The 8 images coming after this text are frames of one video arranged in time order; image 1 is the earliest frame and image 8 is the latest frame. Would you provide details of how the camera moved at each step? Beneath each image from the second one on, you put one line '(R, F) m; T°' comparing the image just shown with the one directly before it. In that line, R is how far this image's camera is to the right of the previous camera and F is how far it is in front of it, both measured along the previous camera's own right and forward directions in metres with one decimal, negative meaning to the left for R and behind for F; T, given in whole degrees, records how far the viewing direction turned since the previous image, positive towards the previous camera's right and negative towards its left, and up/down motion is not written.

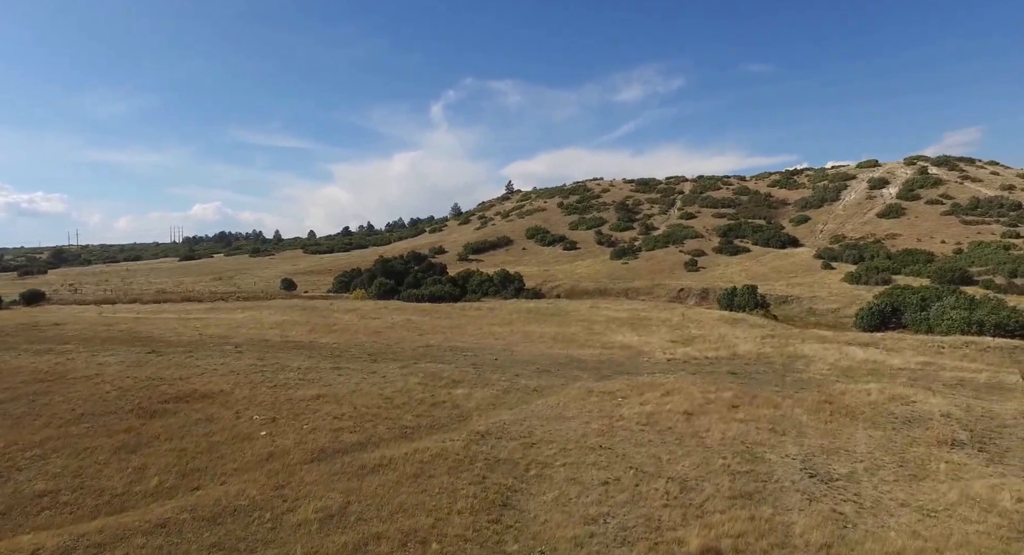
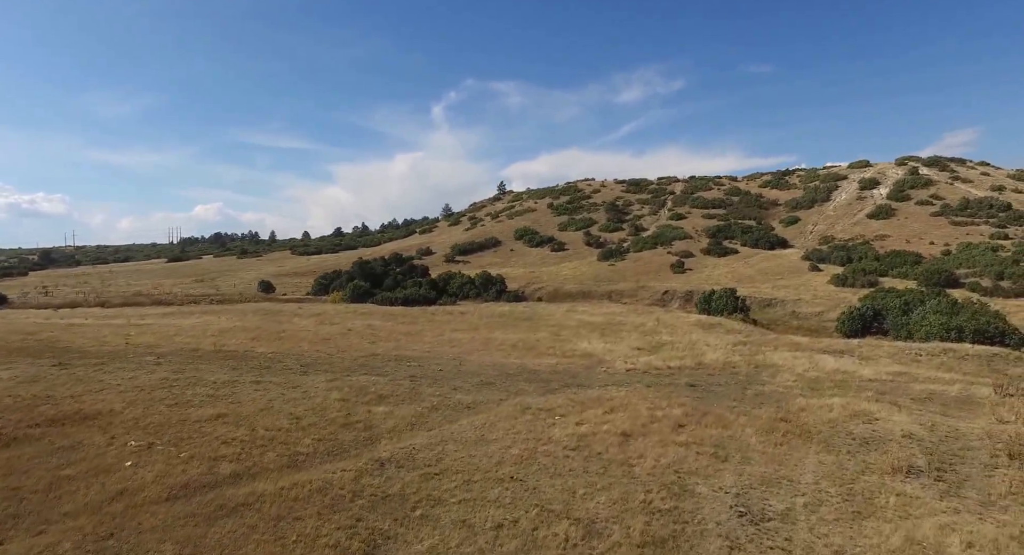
(+1.9, +1.5) m; 0°
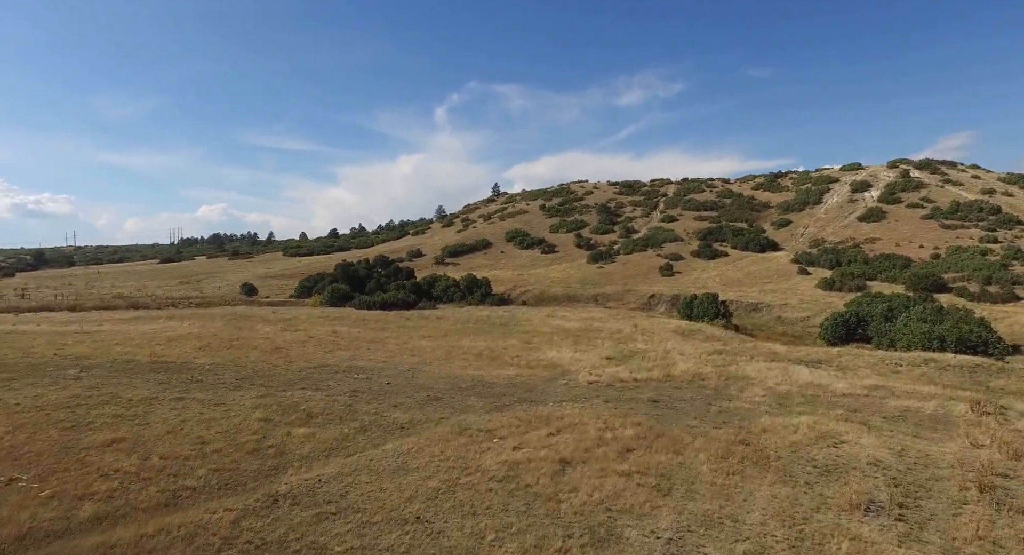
(+1.6, +1.4) m; 0°
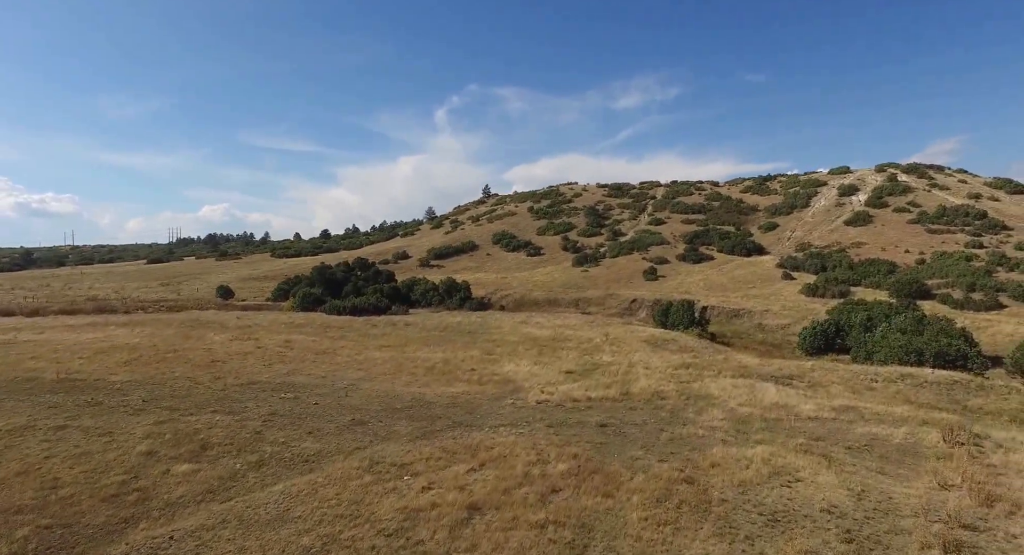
(+1.8, +1.8) m; 0°
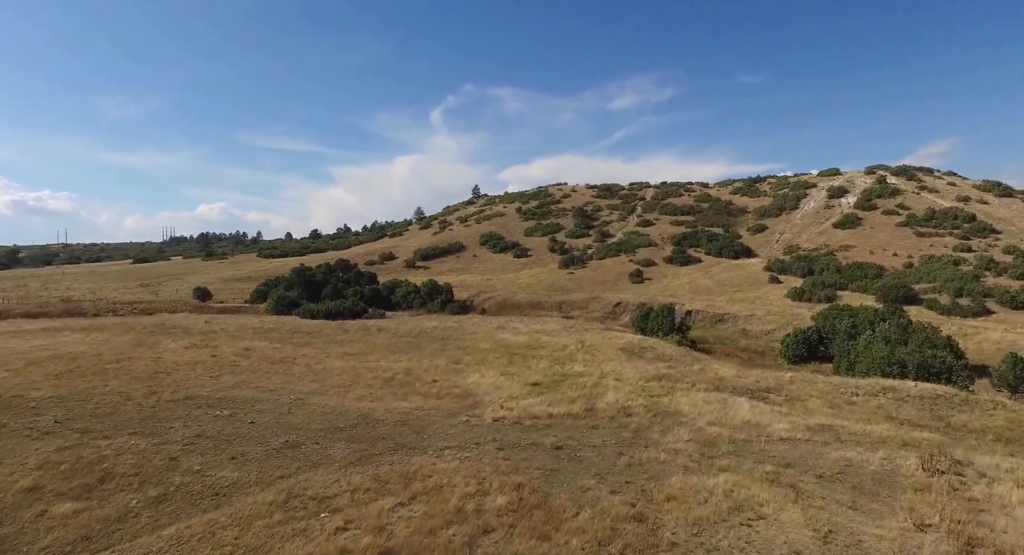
(+1.3, +1.4) m; +1°
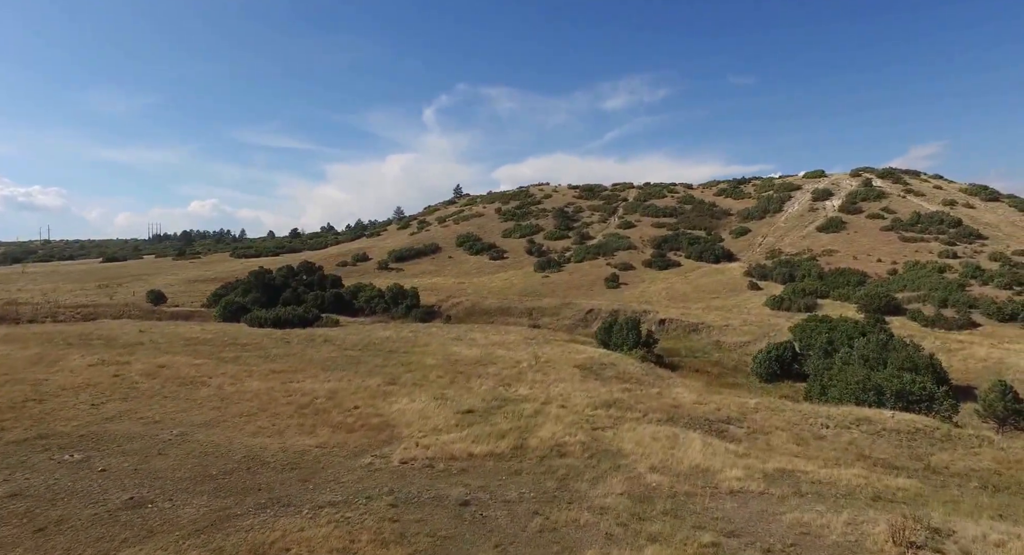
(+2.2, +2.8) m; +1°
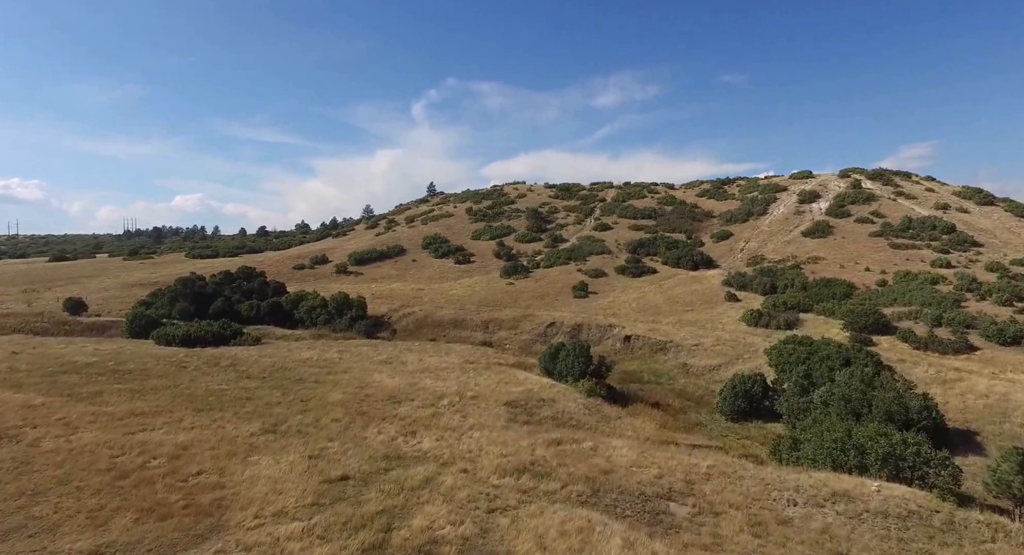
(+3.0, +4.9) m; +1°
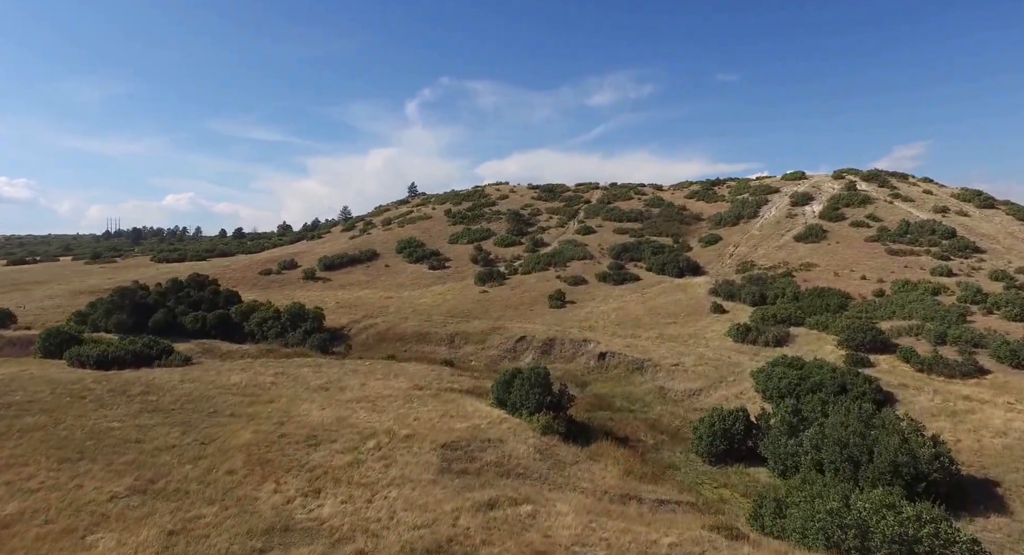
(+2.0, +4.0) m; 0°
